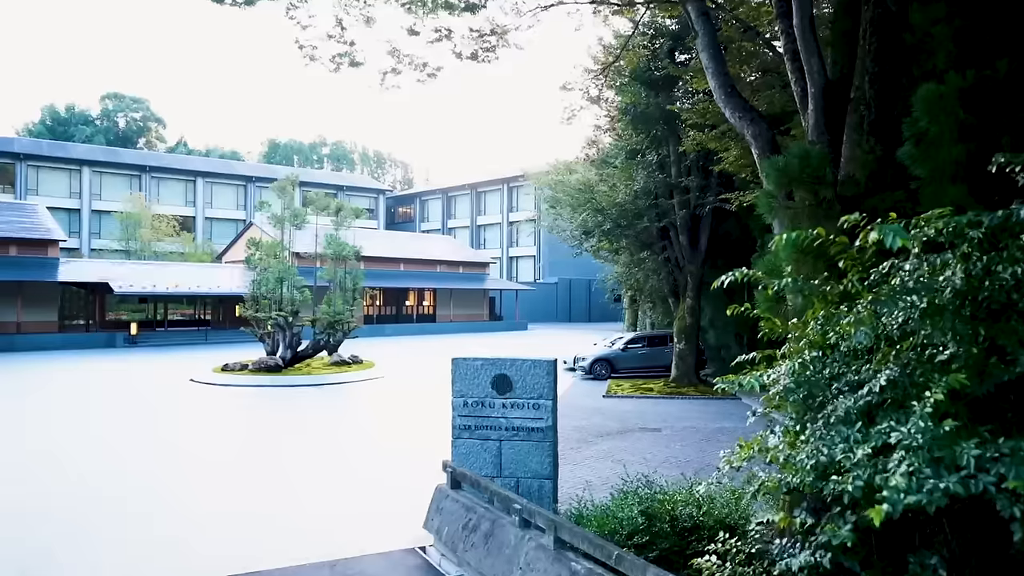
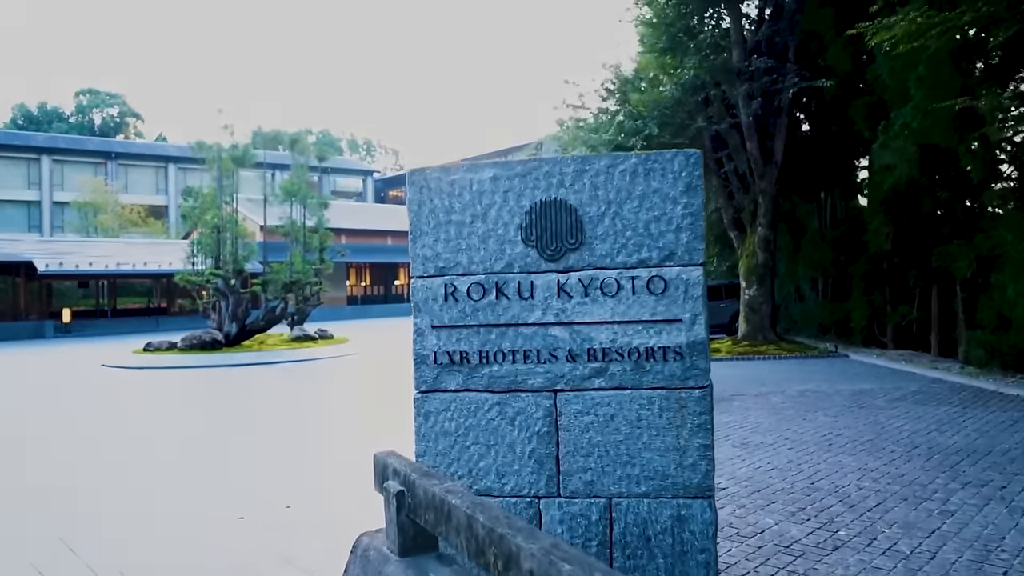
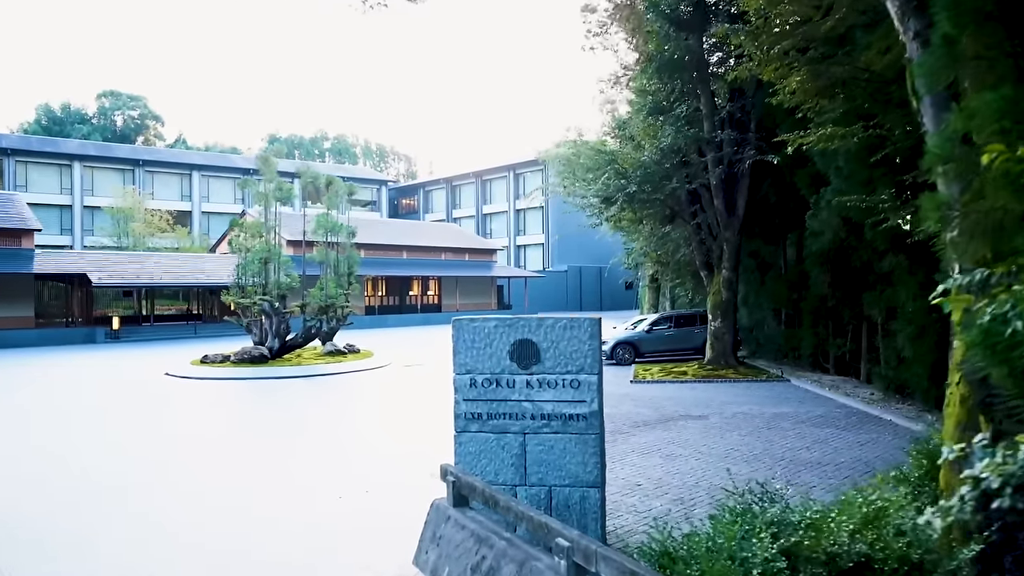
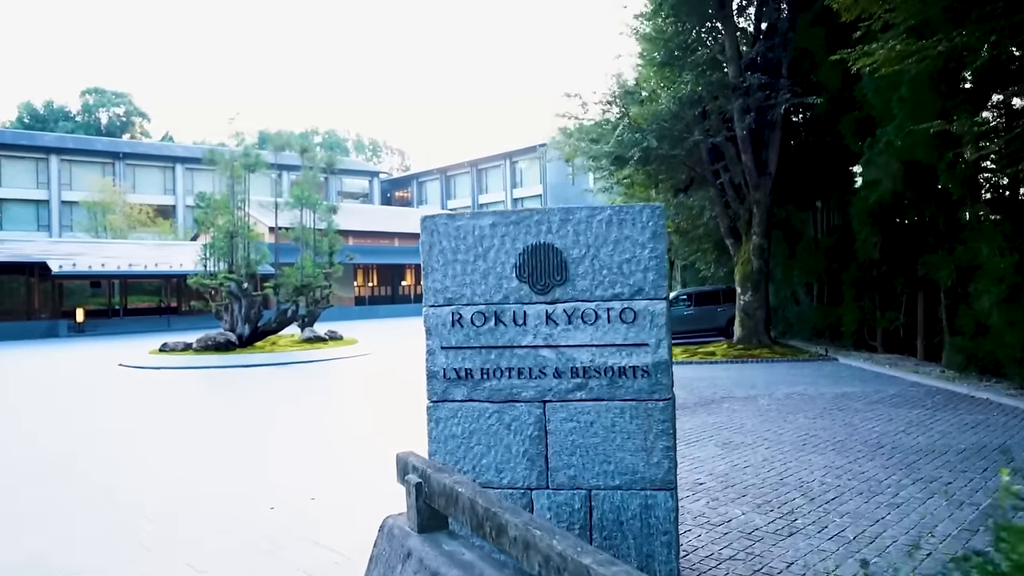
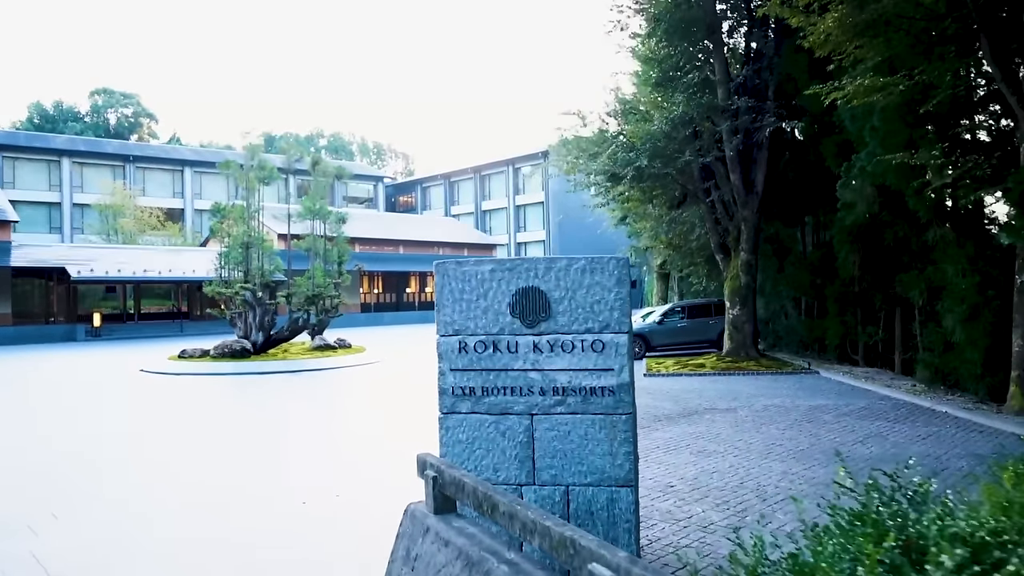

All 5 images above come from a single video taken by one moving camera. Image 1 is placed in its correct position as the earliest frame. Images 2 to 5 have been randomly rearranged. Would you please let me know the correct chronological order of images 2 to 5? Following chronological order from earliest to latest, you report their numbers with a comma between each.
3, 5, 4, 2
